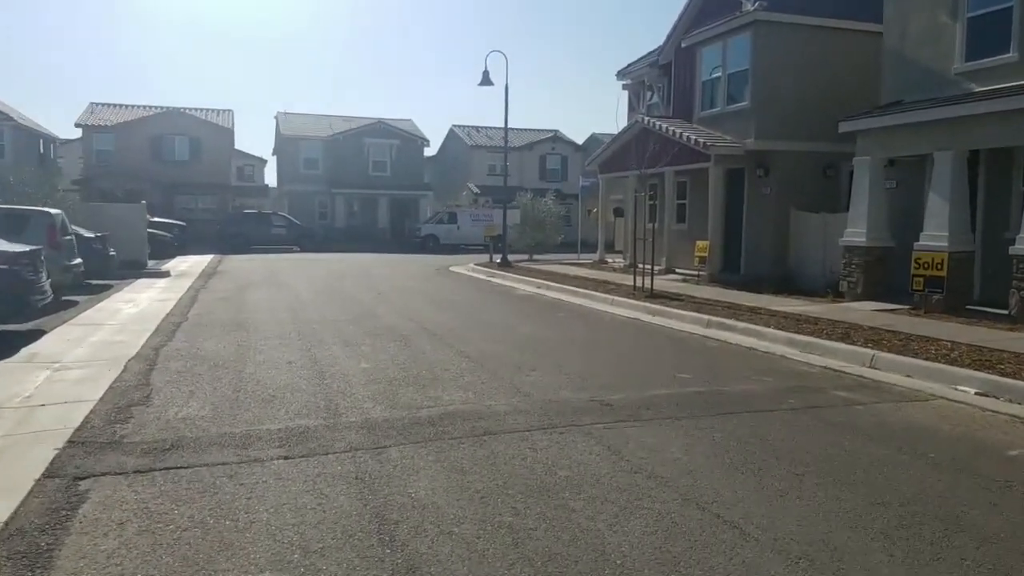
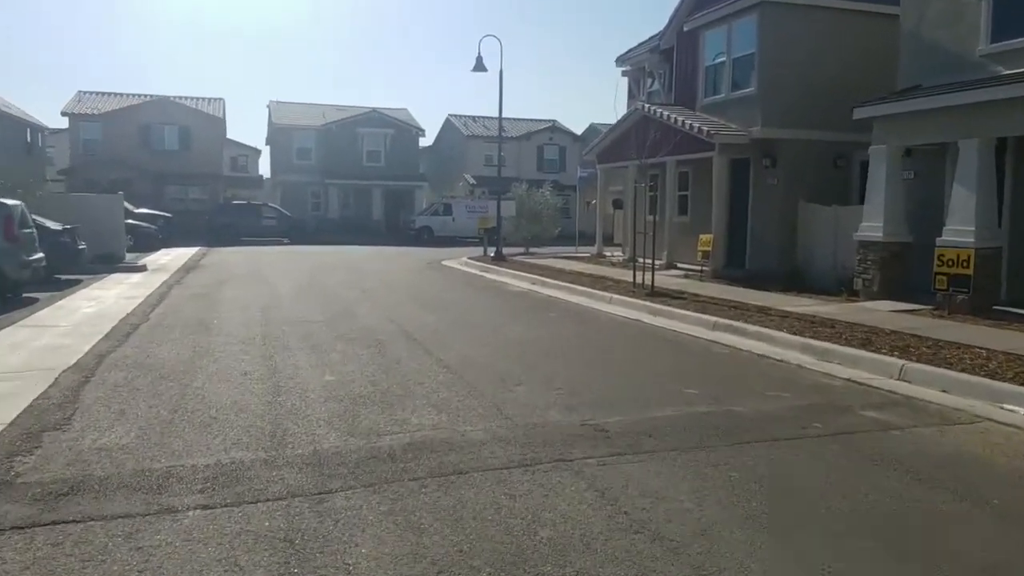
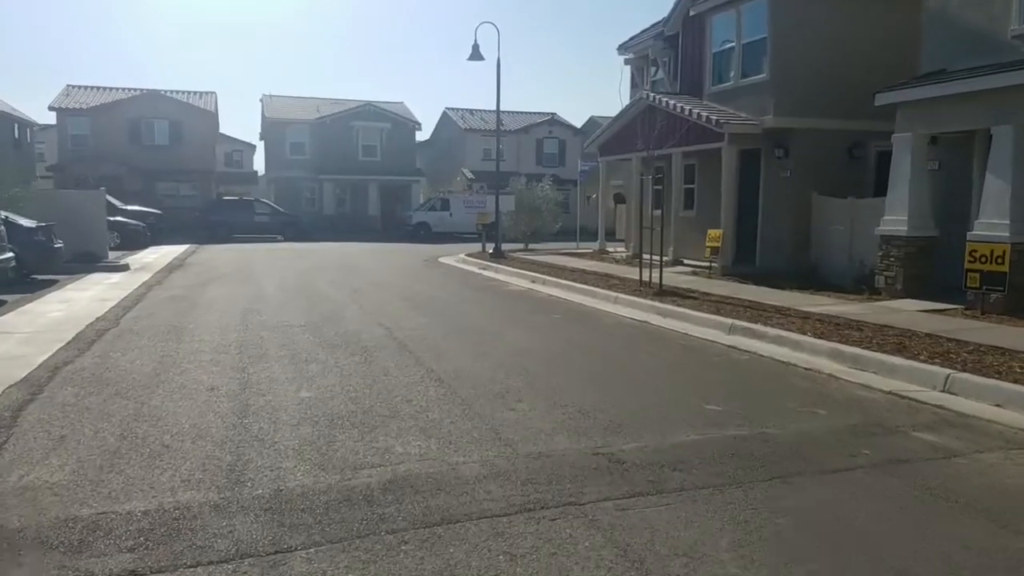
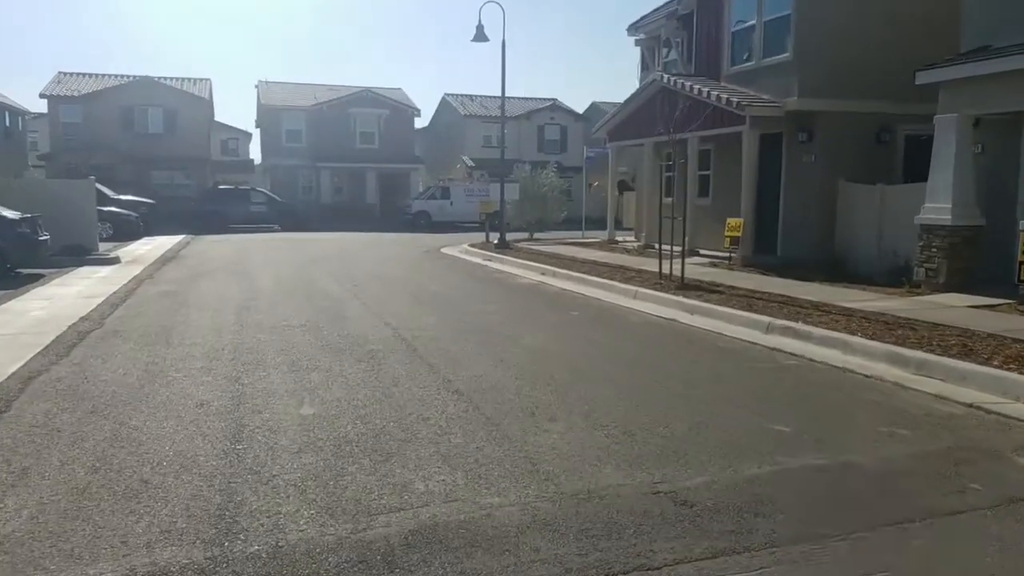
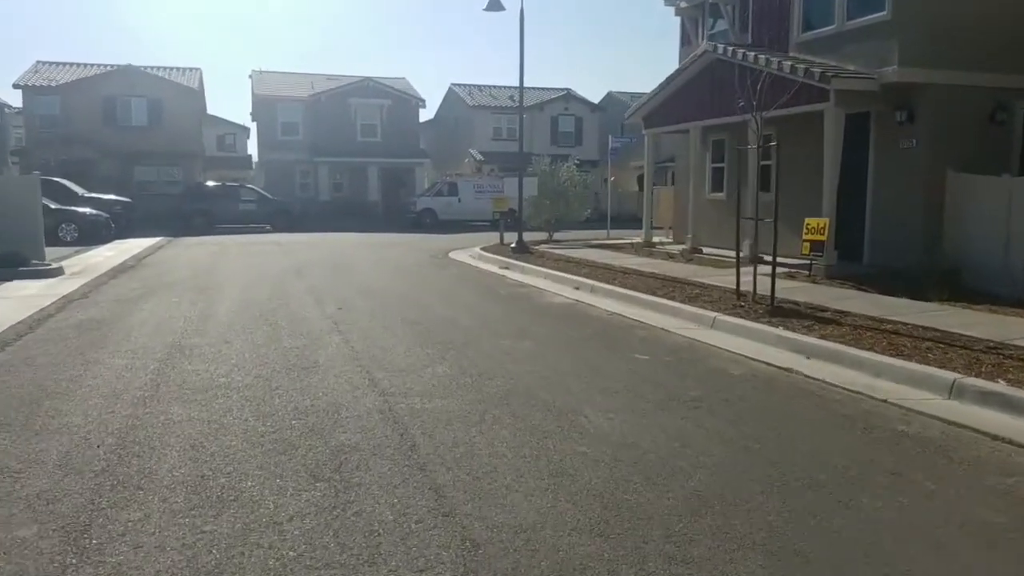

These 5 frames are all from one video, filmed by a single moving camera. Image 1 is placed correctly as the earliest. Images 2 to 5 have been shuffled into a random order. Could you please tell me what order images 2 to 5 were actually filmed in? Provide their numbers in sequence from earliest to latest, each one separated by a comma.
2, 3, 4, 5
